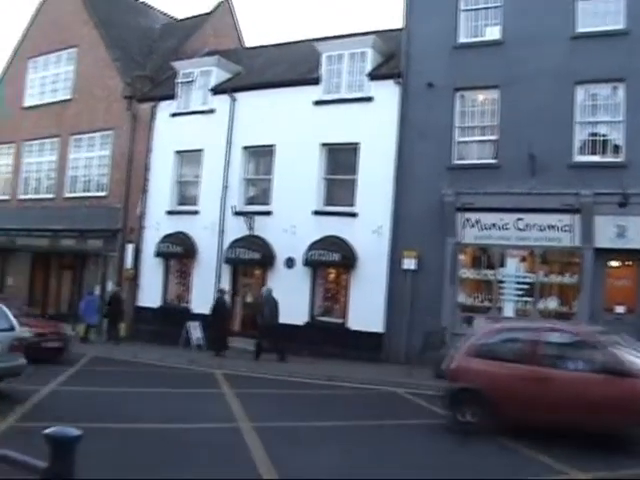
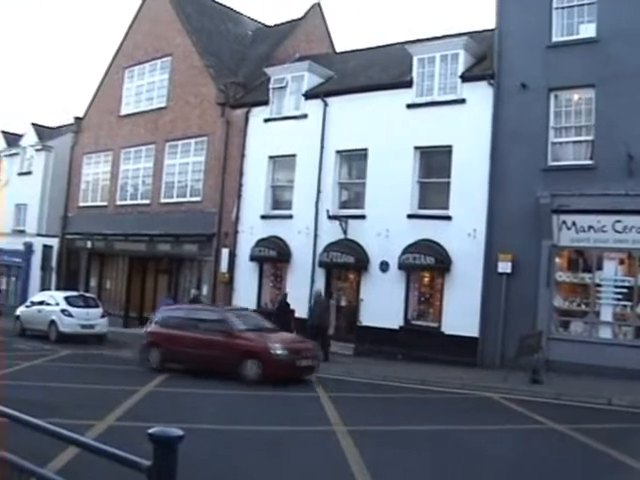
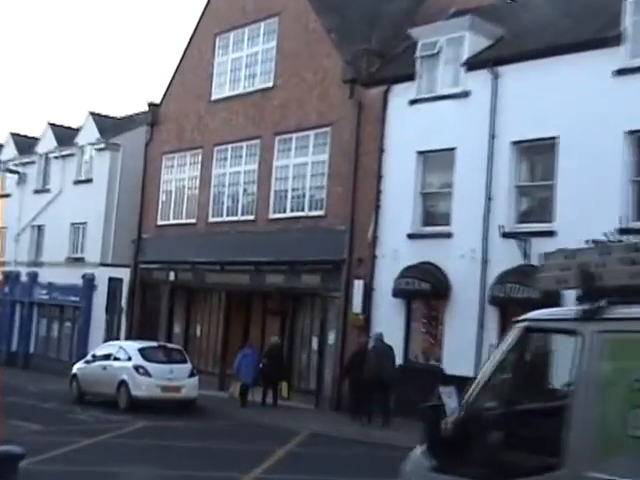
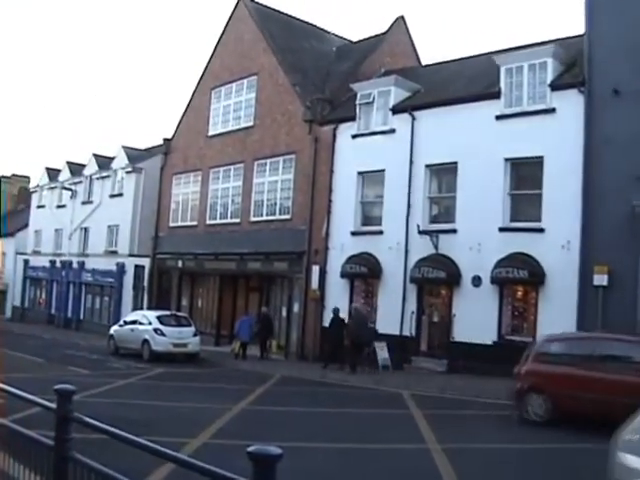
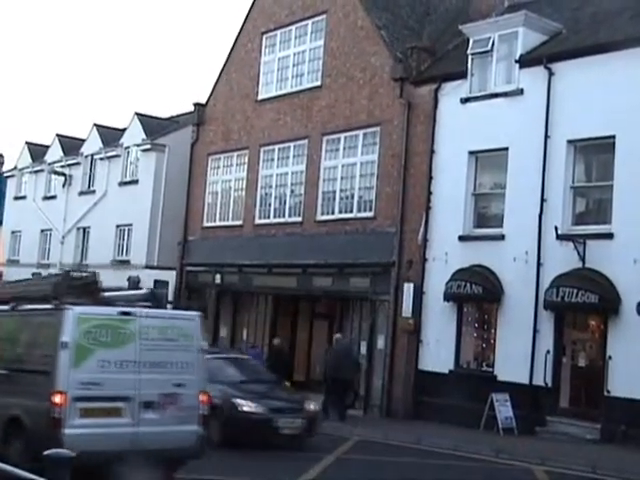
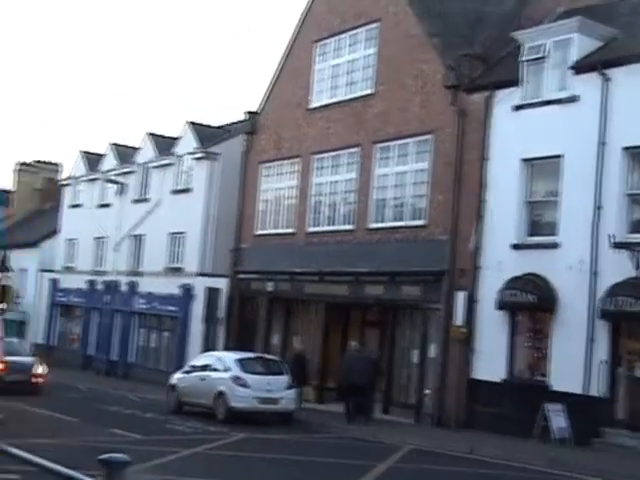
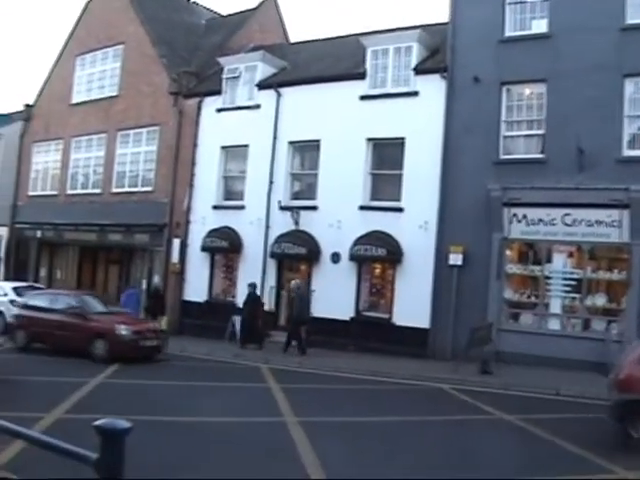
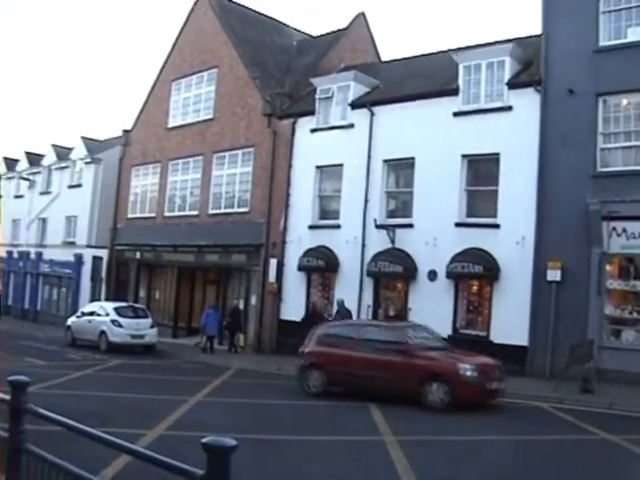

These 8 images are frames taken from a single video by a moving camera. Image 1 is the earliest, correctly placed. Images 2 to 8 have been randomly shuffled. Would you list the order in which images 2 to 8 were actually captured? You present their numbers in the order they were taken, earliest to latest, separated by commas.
7, 2, 8, 4, 3, 5, 6
